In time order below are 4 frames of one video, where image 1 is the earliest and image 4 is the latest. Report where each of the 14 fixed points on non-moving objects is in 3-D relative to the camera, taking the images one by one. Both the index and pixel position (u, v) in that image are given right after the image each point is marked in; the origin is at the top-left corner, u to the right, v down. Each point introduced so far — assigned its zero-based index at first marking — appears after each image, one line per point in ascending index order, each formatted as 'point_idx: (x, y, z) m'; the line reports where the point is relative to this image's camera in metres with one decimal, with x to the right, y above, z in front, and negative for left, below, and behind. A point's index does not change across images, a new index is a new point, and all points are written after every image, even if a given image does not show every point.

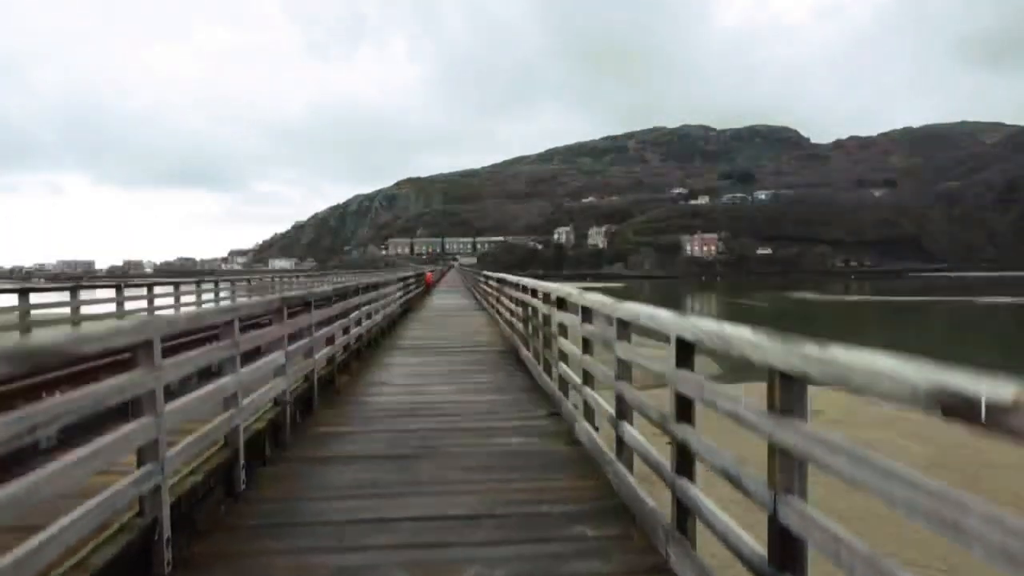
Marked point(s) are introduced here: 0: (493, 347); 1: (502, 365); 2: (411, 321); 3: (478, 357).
0: (-0.2, -0.7, +7.2) m
1: (-0.2, -0.7, +6.1) m
2: (-1.7, -0.6, +11.1) m
3: (-0.3, -0.7, +6.5) m
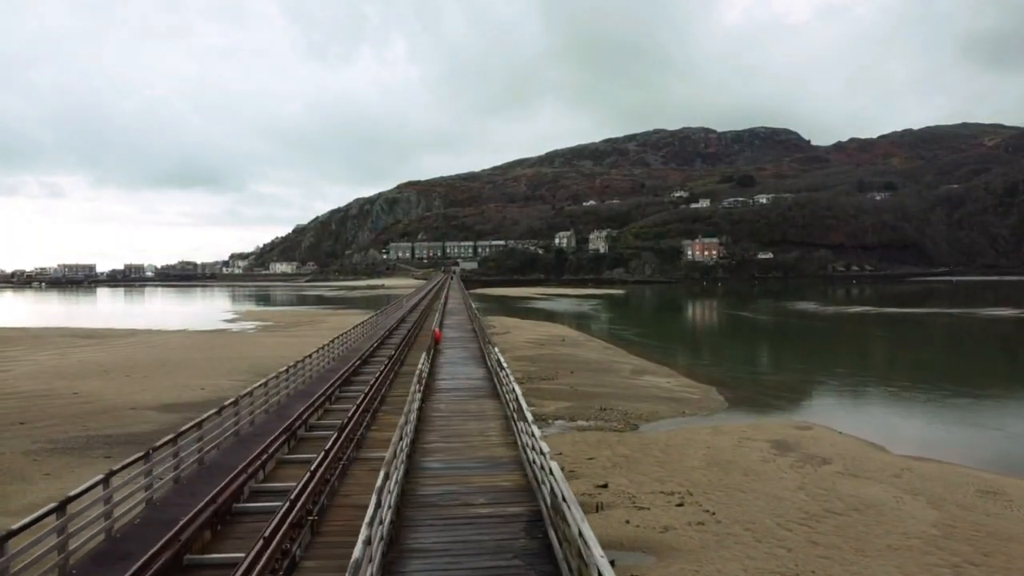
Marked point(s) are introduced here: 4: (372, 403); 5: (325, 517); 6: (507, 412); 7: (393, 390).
0: (+0.1, -2.5, +7.3) m
1: (+0.1, -2.5, +6.2) m
2: (-1.5, -2.4, +11.1) m
3: (-0.1, -2.5, +6.6) m
4: (-2.4, -2.1, +11.7) m
5: (-1.9, -2.3, +6.5) m
6: (-0.1, -2.2, +11.6) m
7: (-2.4, -2.1, +13.5) m
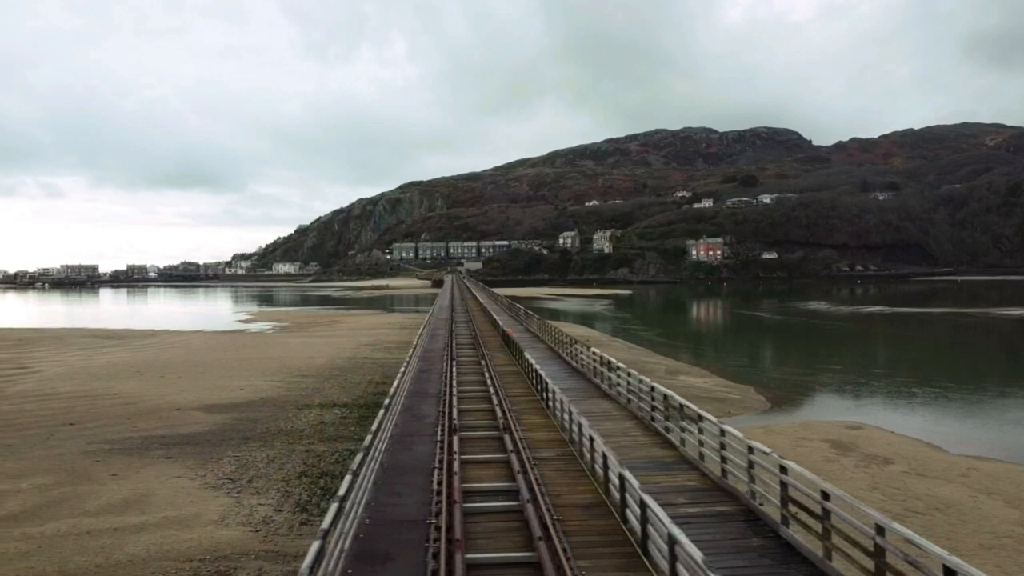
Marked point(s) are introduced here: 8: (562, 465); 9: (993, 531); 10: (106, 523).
0: (+2.4, -2.5, +7.4) m
1: (+2.4, -2.6, +6.3) m
2: (+0.9, -2.4, +11.2) m
3: (+2.3, -2.5, +6.6) m
4: (-0.1, -2.1, +11.7) m
5: (+0.5, -2.3, +6.5) m
6: (+2.3, -2.2, +11.7) m
7: (-0.1, -2.1, +13.6) m
8: (+0.7, -2.3, +8.3) m
9: (+12.5, -6.3, +16.7) m
10: (-11.4, -6.6, +18.1) m
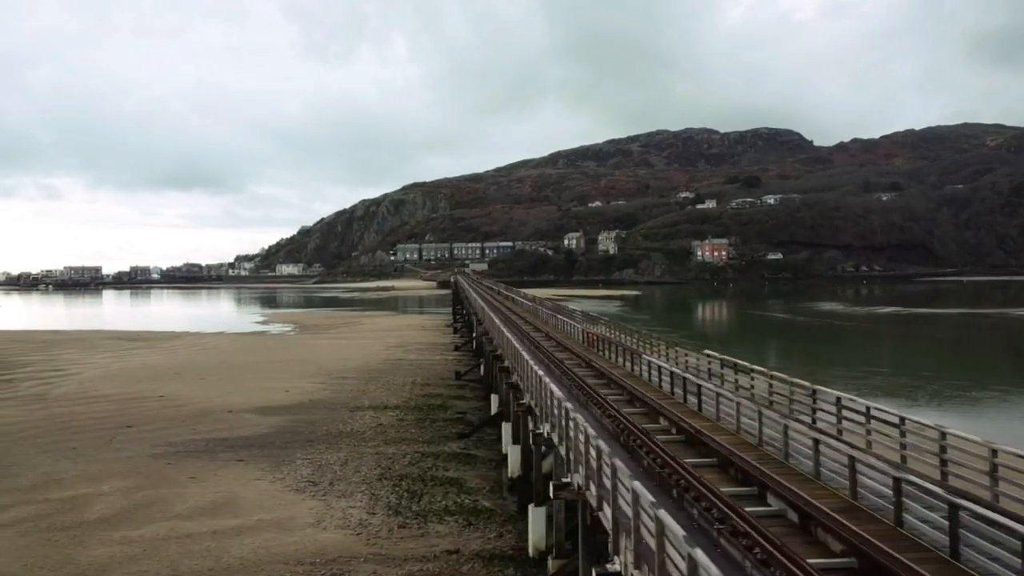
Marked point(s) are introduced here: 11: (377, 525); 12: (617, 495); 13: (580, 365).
0: (+5.1, -2.5, +7.4) m
1: (+5.1, -2.6, +6.3) m
2: (+3.6, -2.5, +11.2) m
3: (+5.0, -2.6, +6.7) m
4: (+2.6, -2.2, +11.7) m
5: (+3.2, -2.4, +6.5) m
6: (+5.0, -2.3, +11.7) m
7: (+2.6, -2.2, +13.6) m
8: (+3.4, -2.3, +8.3) m
9: (+15.2, -6.3, +16.7) m
10: (-8.7, -6.7, +18.1) m
11: (-3.8, -6.6, +17.9) m
12: (+1.1, -2.3, +7.1) m
13: (+1.7, -2.1, +17.9) m
